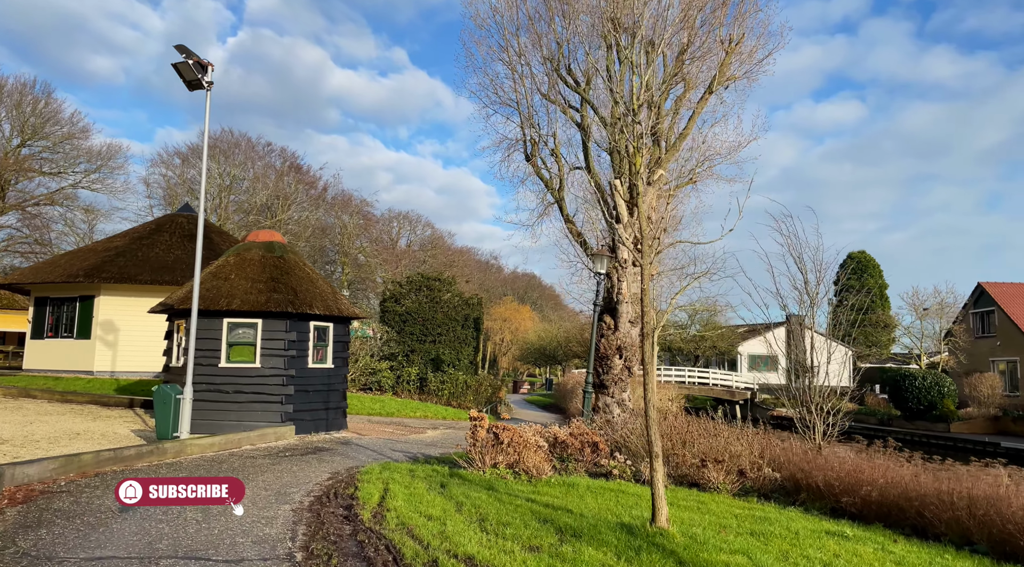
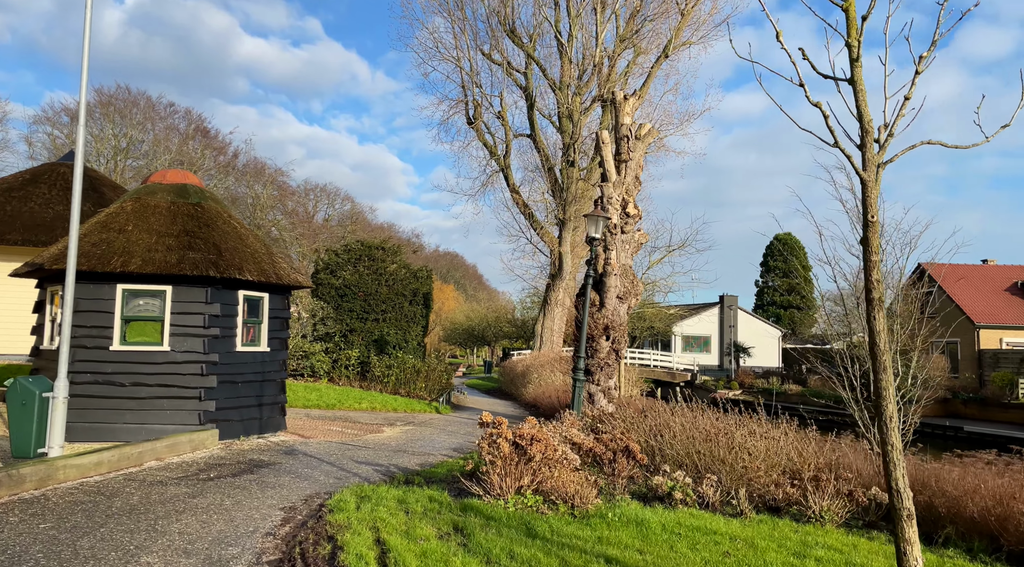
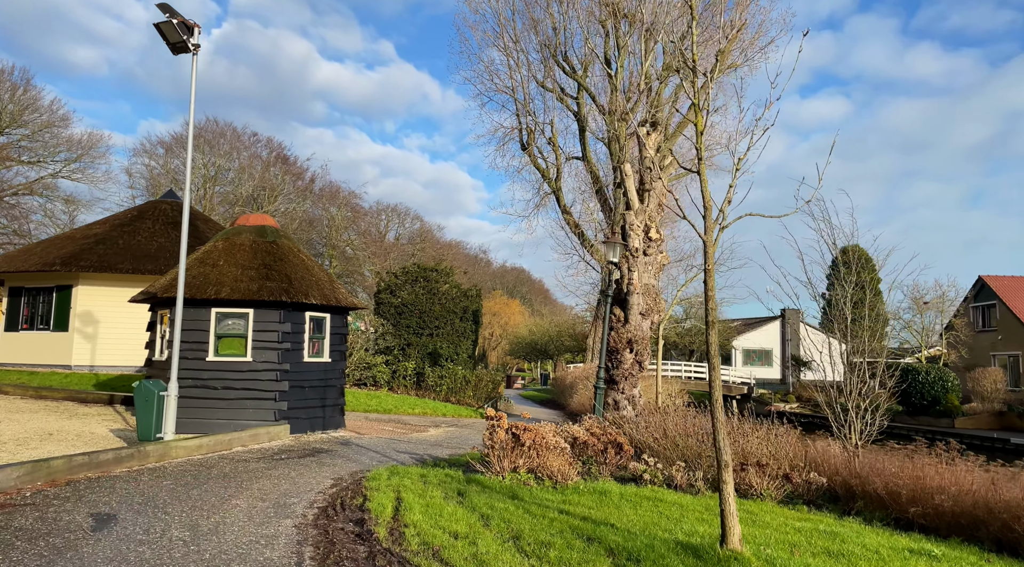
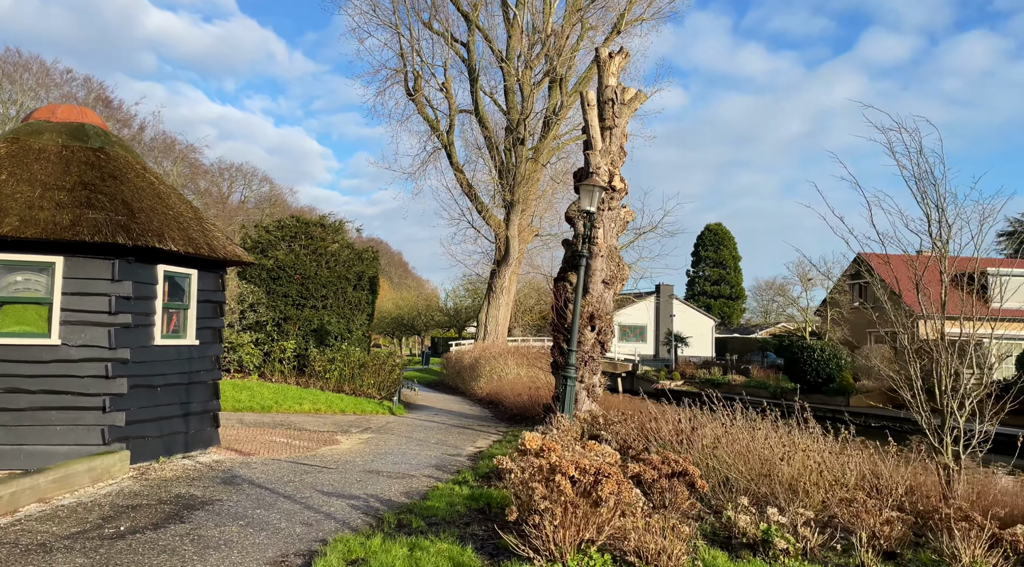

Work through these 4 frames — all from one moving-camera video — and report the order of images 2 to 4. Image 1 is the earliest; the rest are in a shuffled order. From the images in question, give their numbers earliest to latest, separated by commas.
3, 2, 4
